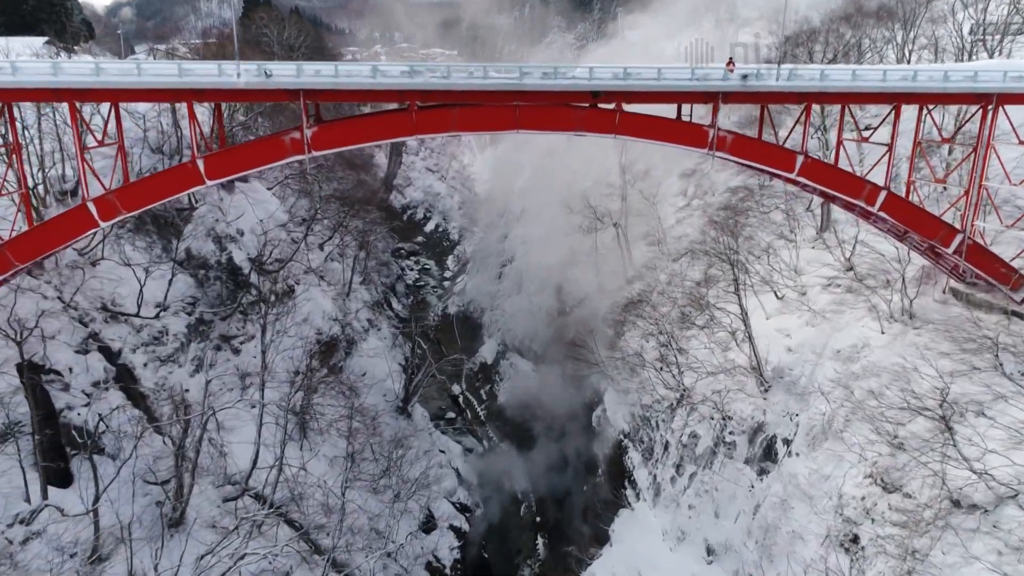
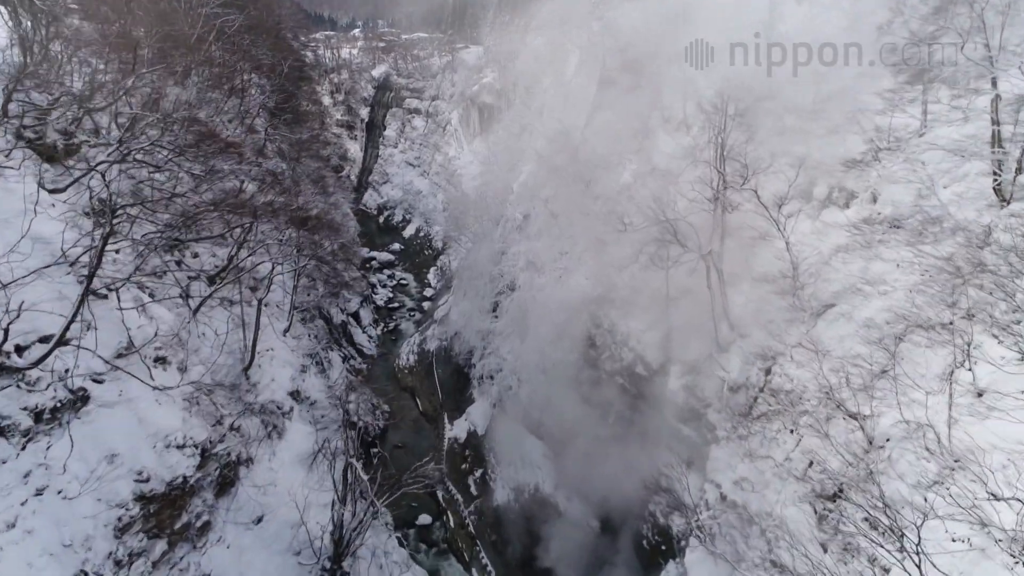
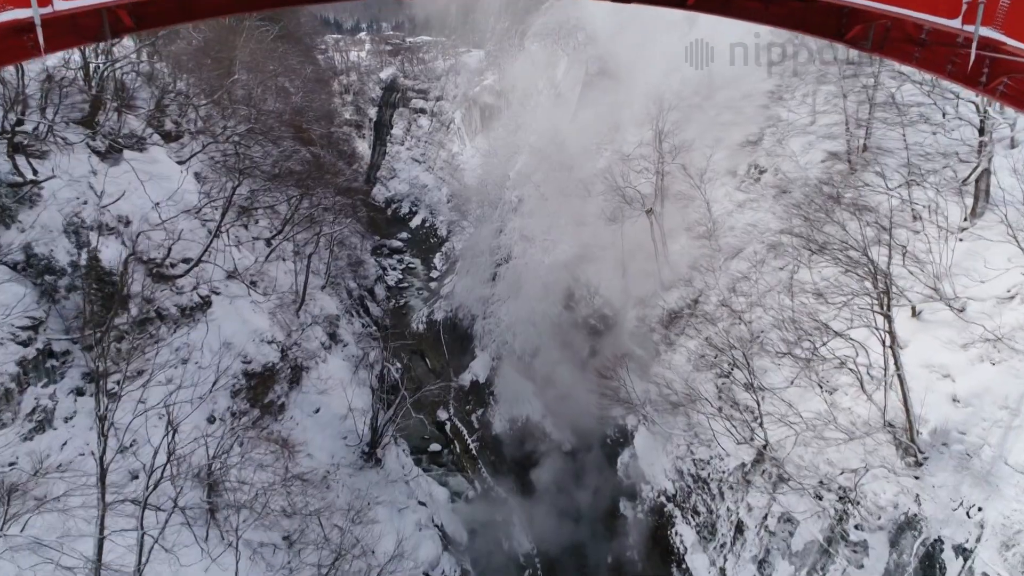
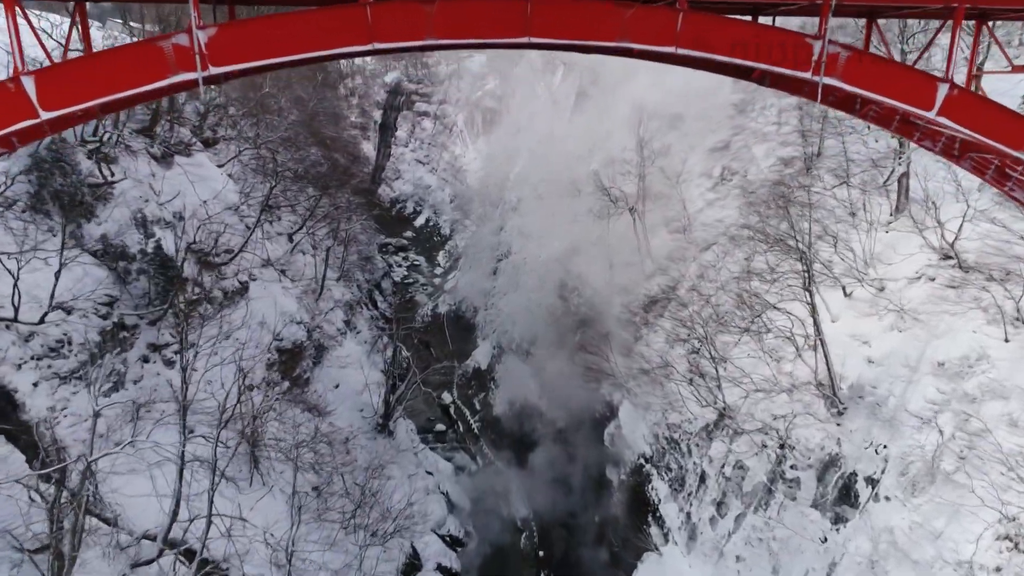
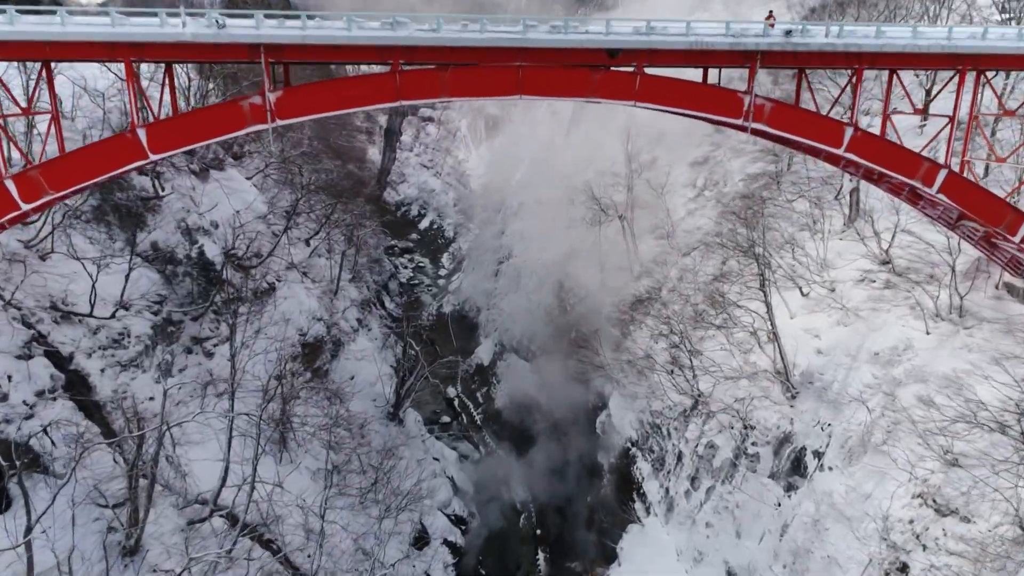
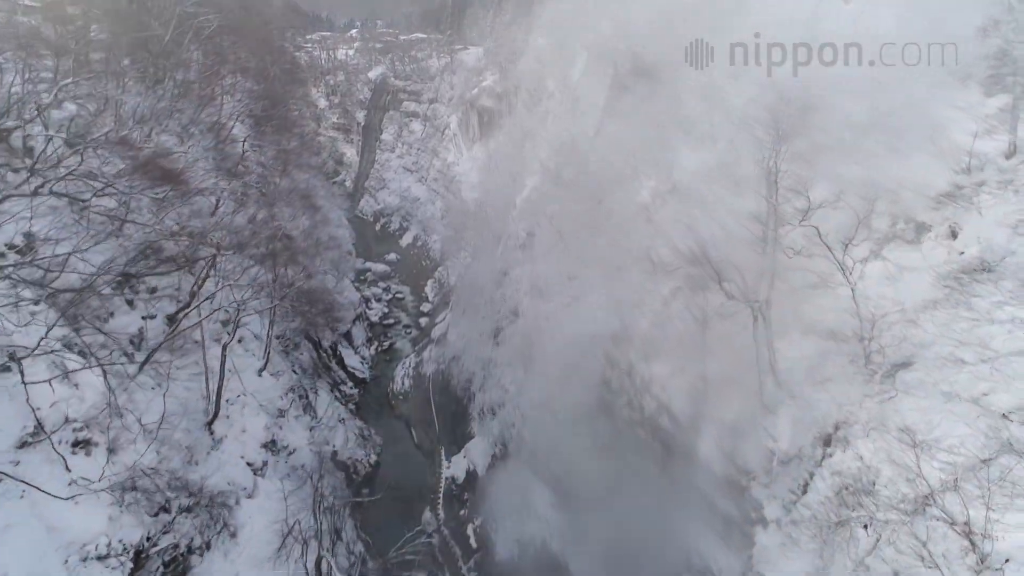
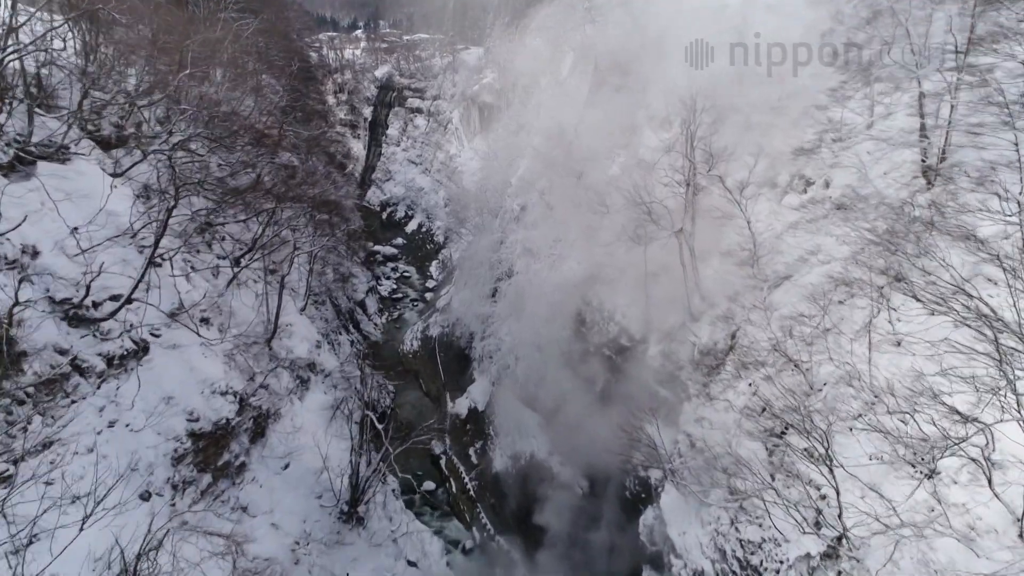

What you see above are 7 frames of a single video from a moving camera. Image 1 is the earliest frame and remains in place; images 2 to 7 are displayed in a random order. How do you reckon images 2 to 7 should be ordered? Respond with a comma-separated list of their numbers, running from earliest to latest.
5, 4, 3, 7, 2, 6
